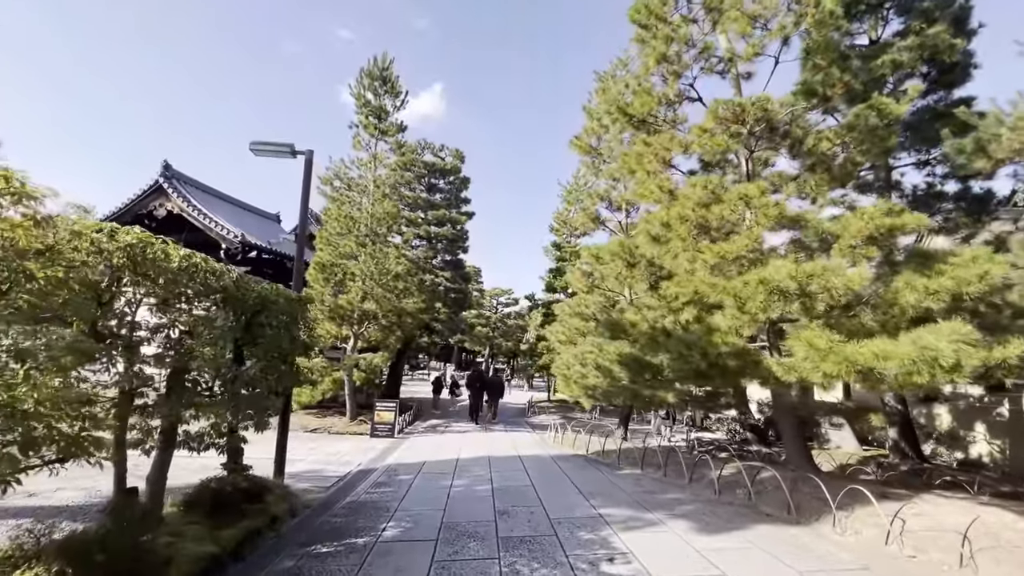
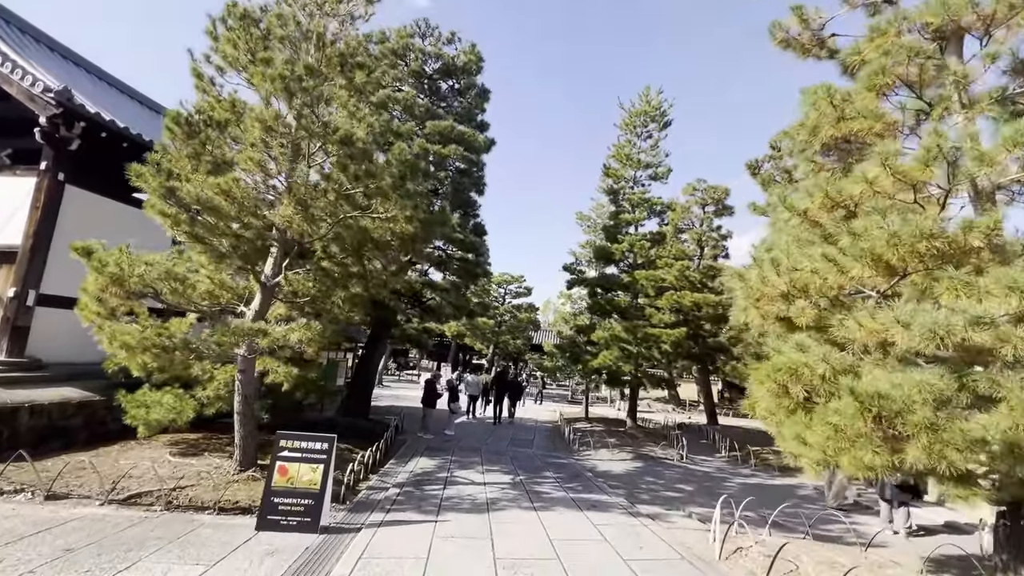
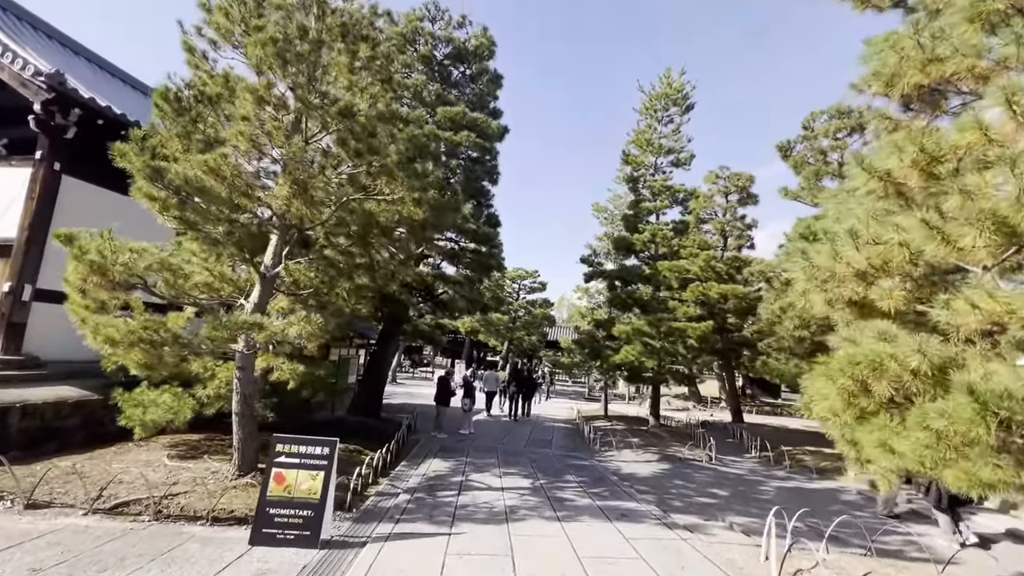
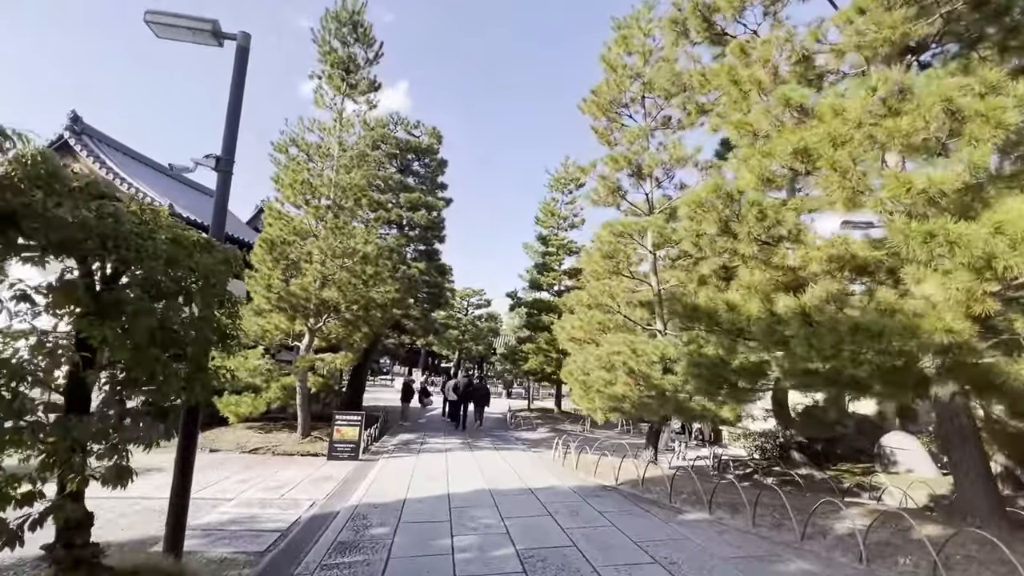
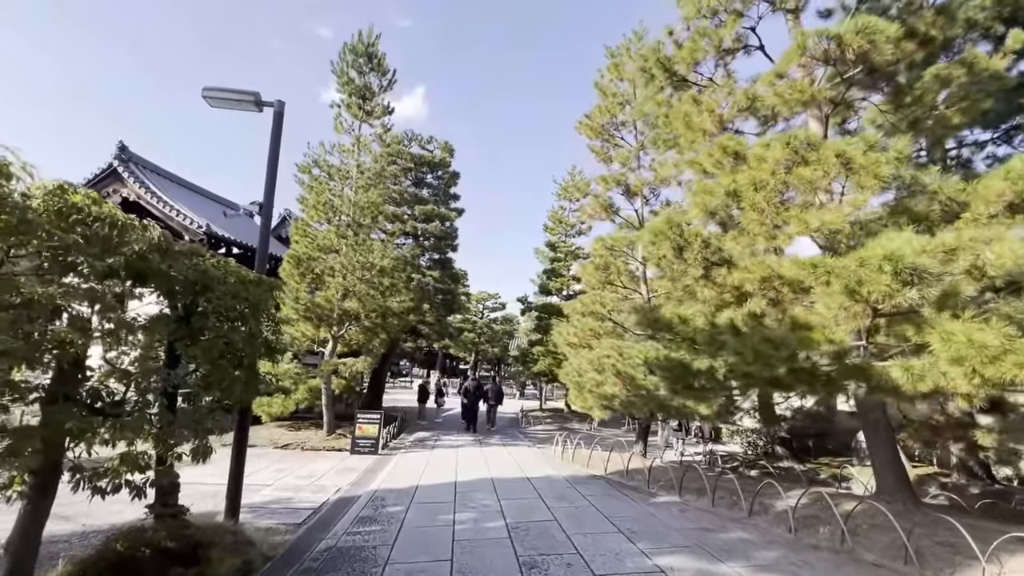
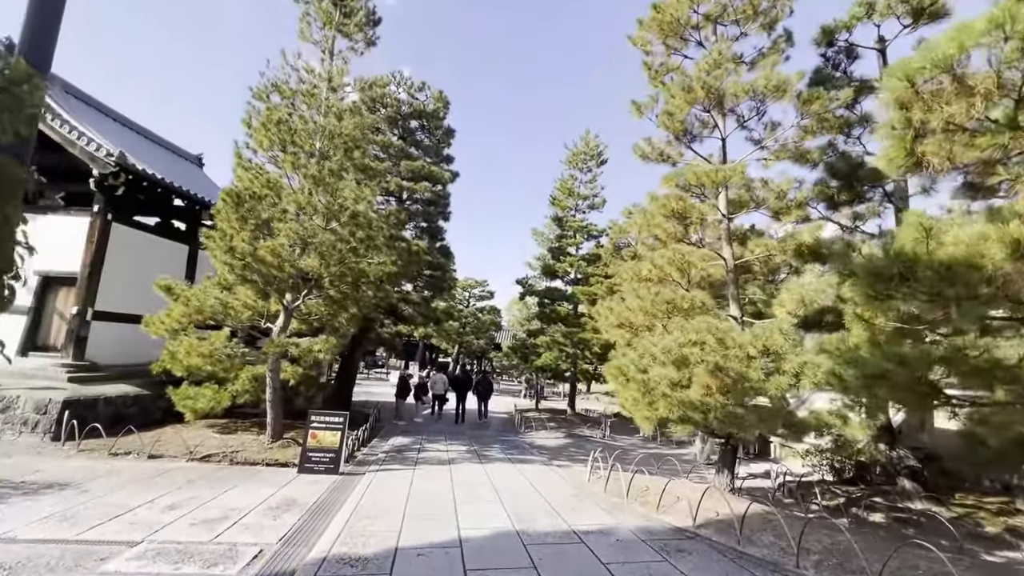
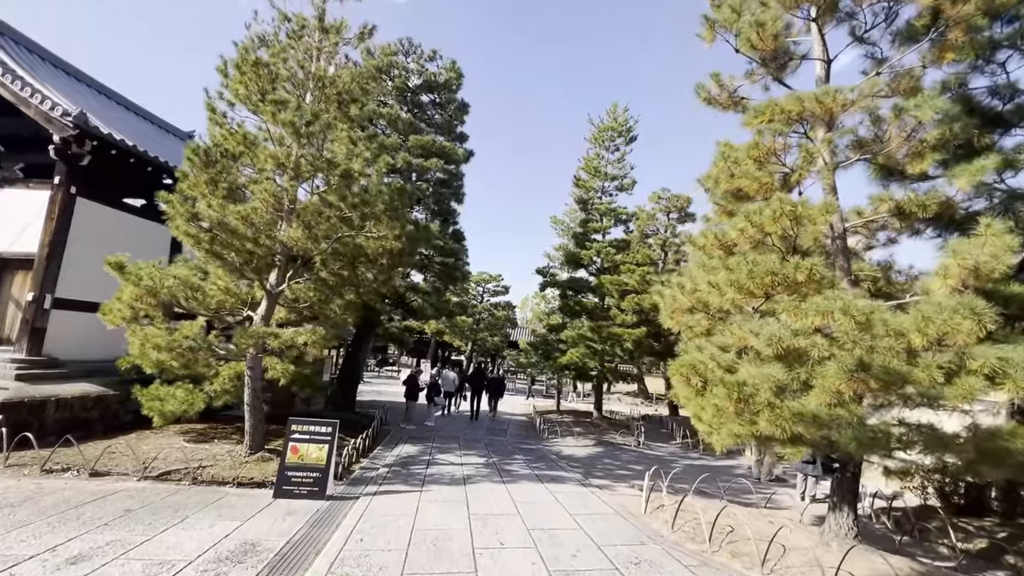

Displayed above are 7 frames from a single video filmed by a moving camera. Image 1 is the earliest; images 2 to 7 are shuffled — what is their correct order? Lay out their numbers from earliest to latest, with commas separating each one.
5, 4, 6, 7, 2, 3
